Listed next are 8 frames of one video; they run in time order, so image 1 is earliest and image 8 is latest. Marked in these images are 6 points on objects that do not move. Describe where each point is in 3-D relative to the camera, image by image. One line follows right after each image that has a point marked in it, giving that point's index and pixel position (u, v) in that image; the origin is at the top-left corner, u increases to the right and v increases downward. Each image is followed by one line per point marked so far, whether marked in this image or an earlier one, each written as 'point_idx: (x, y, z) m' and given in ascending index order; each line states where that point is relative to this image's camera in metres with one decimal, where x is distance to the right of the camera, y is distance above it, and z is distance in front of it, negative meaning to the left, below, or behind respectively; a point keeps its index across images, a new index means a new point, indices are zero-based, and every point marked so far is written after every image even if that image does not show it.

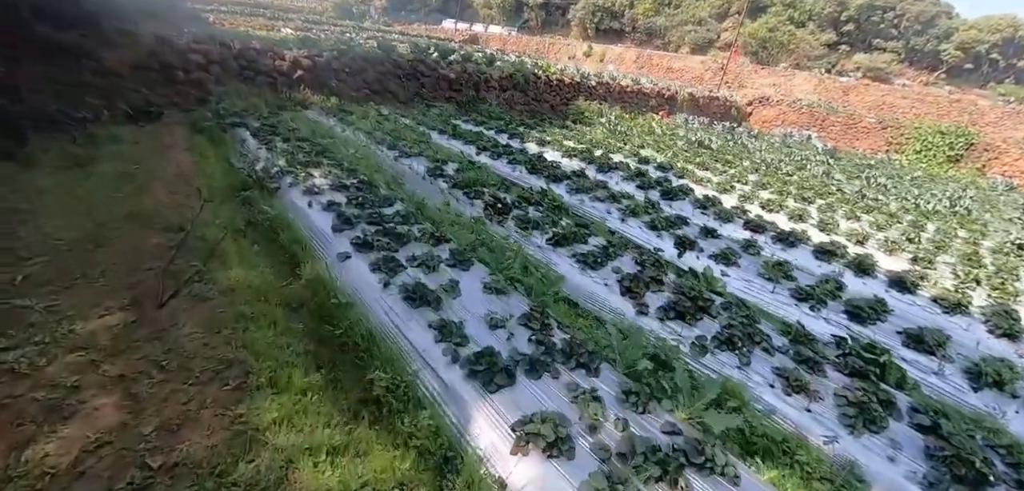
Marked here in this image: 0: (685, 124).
0: (+6.6, +5.0, +18.4) m
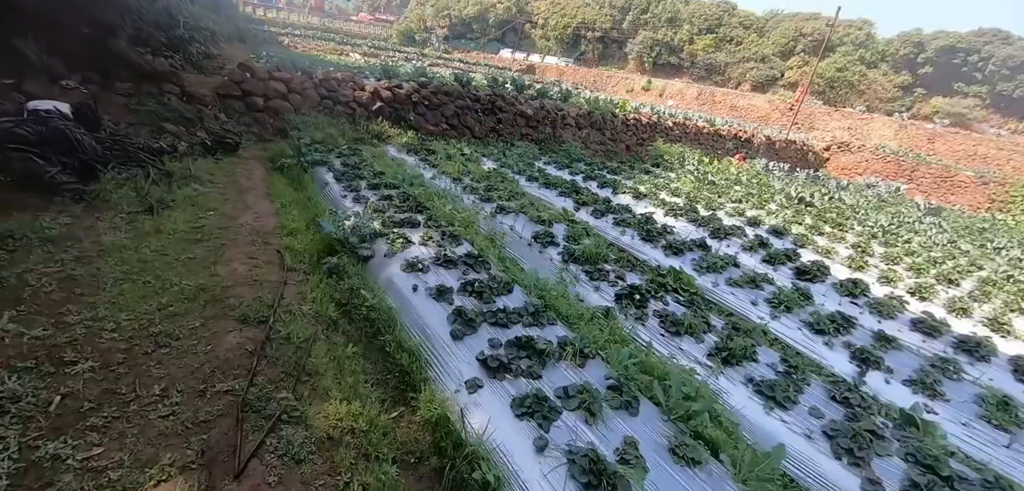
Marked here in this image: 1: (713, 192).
0: (+9.1, +2.9, +17.1) m
1: (+4.5, +1.3, +10.6) m
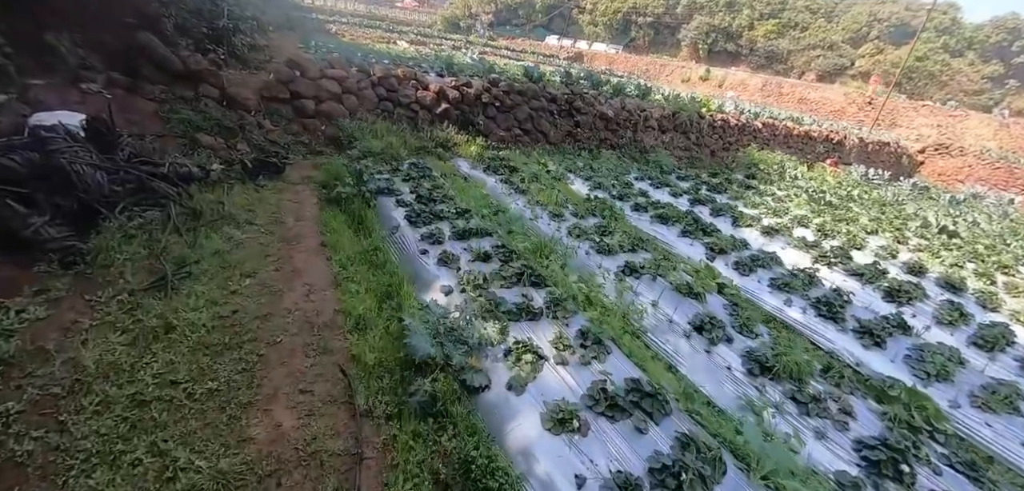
0: (+11.2, +2.3, +14.8) m
1: (+6.1, +0.6, +8.8) m
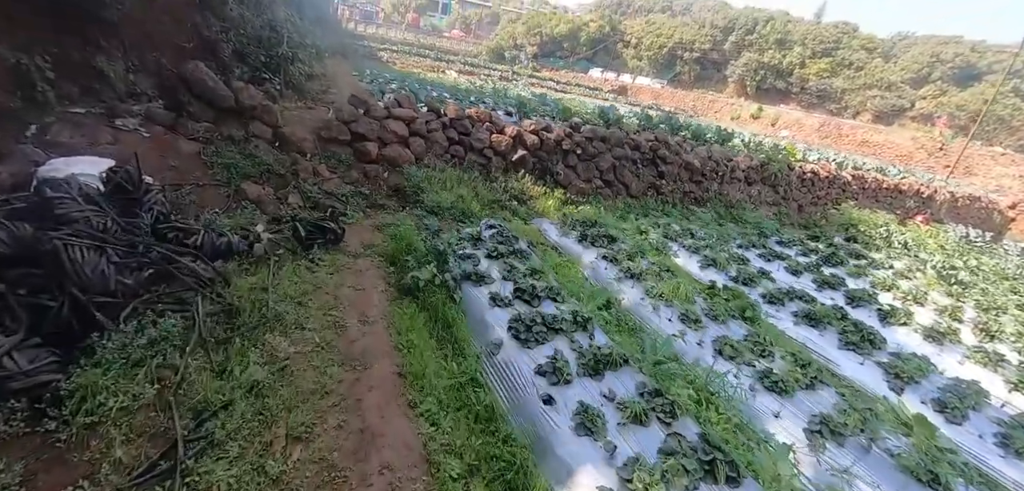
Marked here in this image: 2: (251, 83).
0: (+12.8, +0.2, +13.0) m
1: (+7.3, -0.8, +7.2) m
2: (-3.5, +2.2, +6.2) m
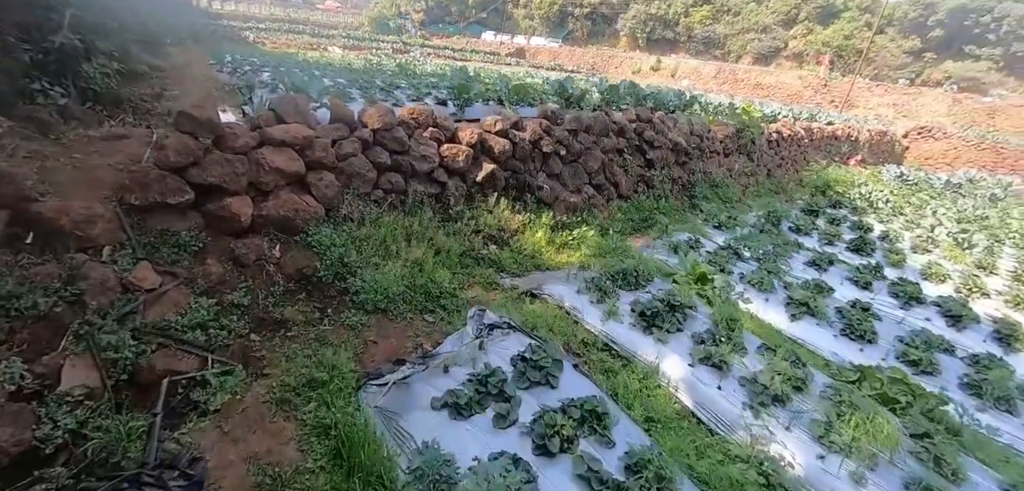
0: (+11.1, +1.9, +13.0) m
1: (+6.9, -0.3, +6.4) m
2: (-3.8, +1.0, +3.2) m
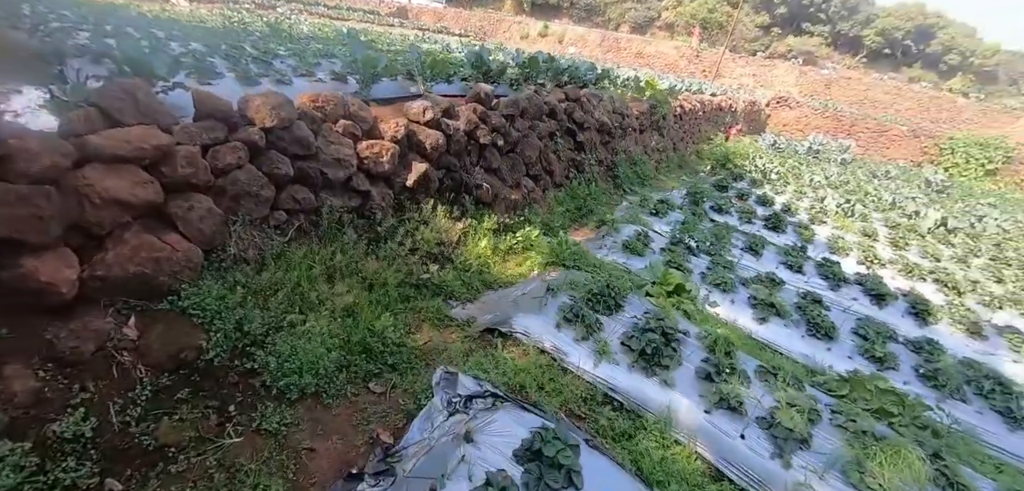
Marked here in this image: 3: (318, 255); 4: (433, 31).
0: (+8.3, +3.1, +14.4) m
1: (+5.9, +0.2, +7.2) m
2: (-3.9, +0.5, +1.6) m
3: (-1.2, -0.1, +2.9) m
4: (-2.9, +8.7, +18.5) m
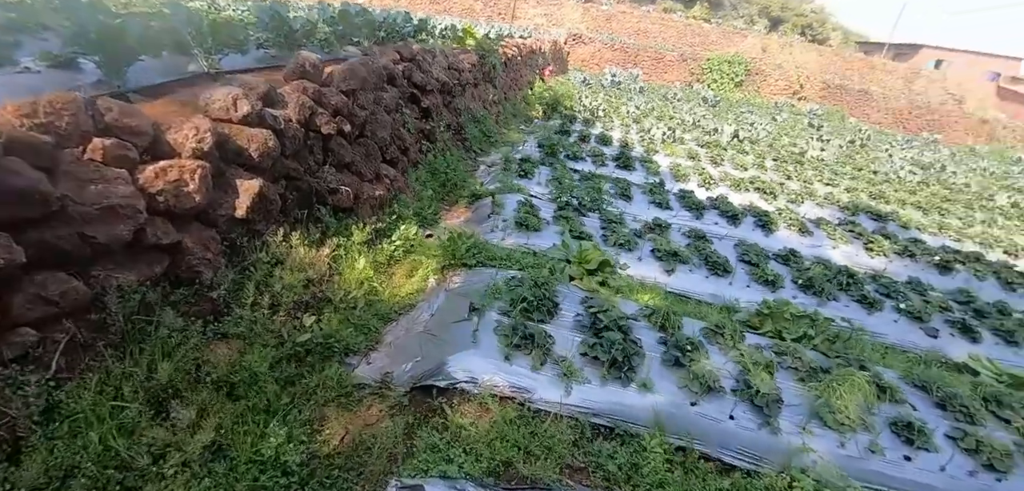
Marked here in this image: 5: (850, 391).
0: (+2.4, +5.4, +15.3) m
1: (+3.4, +1.7, +8.1) m
2: (-3.6, -0.7, -0.4) m
3: (-1.5, -0.5, +1.8) m
4: (-10.3, +8.4, +14.6) m
5: (+1.7, -0.8, +2.3) m
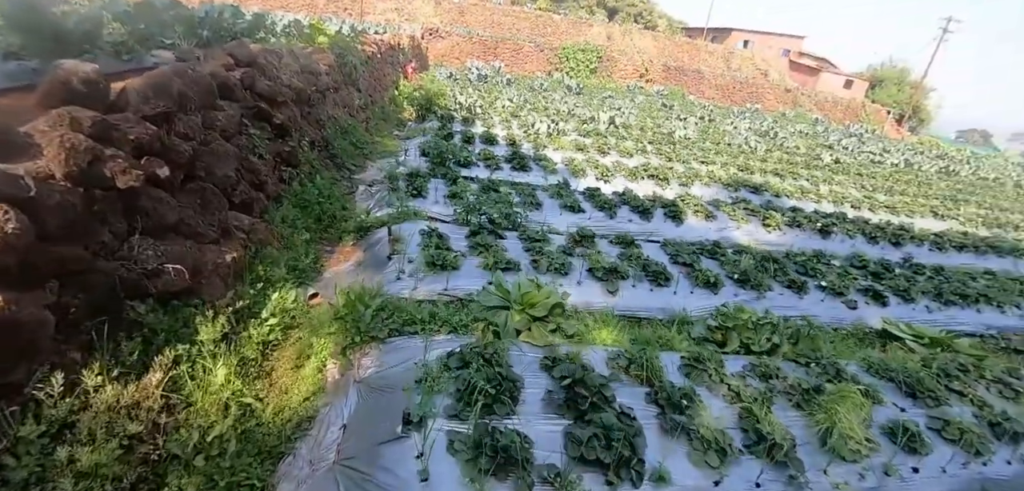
0: (-2.0, +5.3, +14.6) m
1: (+1.3, +1.8, +8.0) m
2: (-2.9, -1.5, -1.9) m
3: (-1.4, -1.0, +0.7) m
4: (-14.4, +6.3, +10.6) m
5: (+1.6, -0.8, +2.0) m
